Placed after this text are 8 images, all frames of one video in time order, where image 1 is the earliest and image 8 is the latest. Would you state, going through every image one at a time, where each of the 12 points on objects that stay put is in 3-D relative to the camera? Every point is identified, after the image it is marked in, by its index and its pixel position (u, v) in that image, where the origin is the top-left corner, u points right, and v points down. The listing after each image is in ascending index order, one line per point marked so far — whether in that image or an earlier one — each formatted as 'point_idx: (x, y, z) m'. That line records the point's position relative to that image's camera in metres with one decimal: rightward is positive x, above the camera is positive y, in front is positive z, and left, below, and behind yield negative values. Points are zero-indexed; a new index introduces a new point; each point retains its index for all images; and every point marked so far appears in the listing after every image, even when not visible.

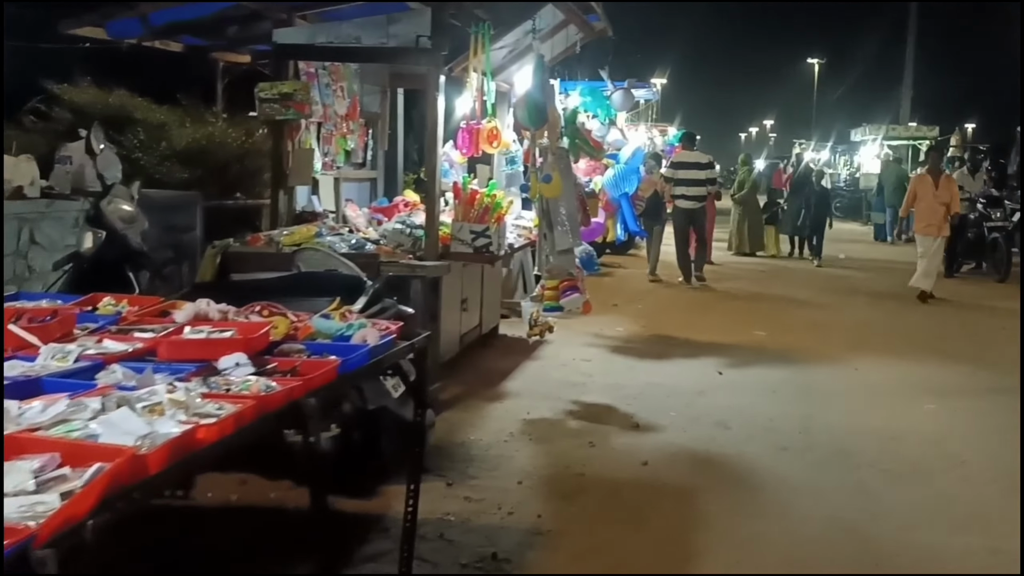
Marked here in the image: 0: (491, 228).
0: (-0.2, +0.5, +6.1) m
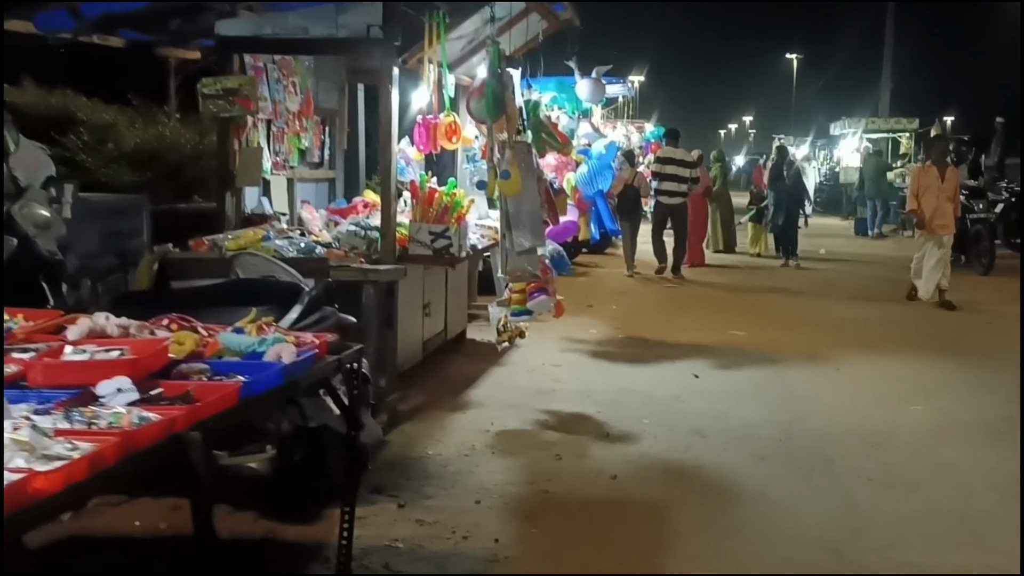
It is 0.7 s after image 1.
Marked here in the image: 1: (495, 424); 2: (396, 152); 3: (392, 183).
0: (-0.5, +0.5, +5.8) m
1: (-0.1, -0.9, +5.2) m
2: (-0.9, +1.0, +5.7) m
3: (-0.9, +0.7, +5.6) m
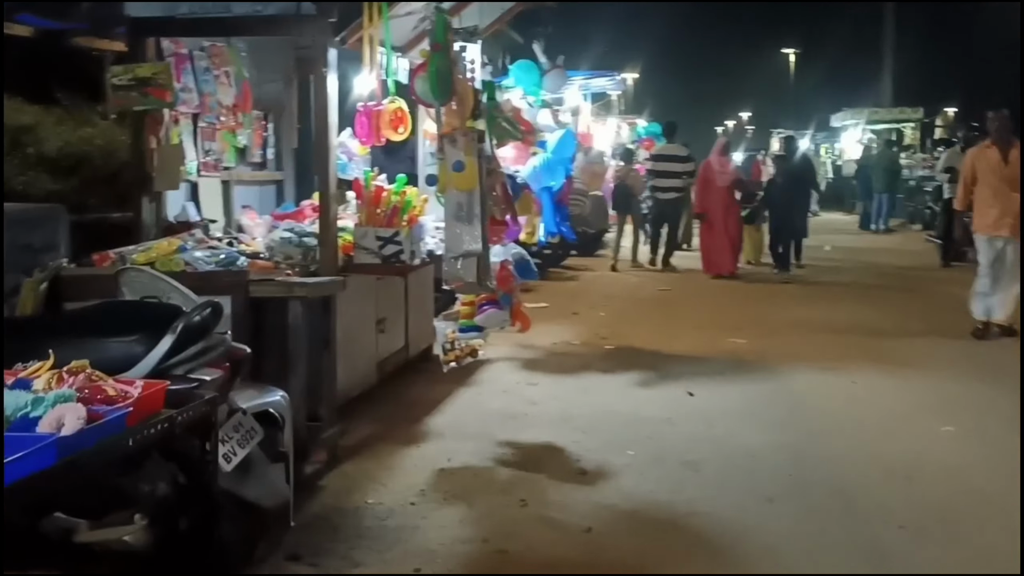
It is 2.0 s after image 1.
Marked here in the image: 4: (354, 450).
0: (-0.7, +0.4, +5.0) m
1: (-0.3, -1.0, +4.5) m
2: (-1.1, +0.9, +4.9) m
3: (-1.1, +0.7, +4.9) m
4: (-0.9, -1.0, +4.6) m
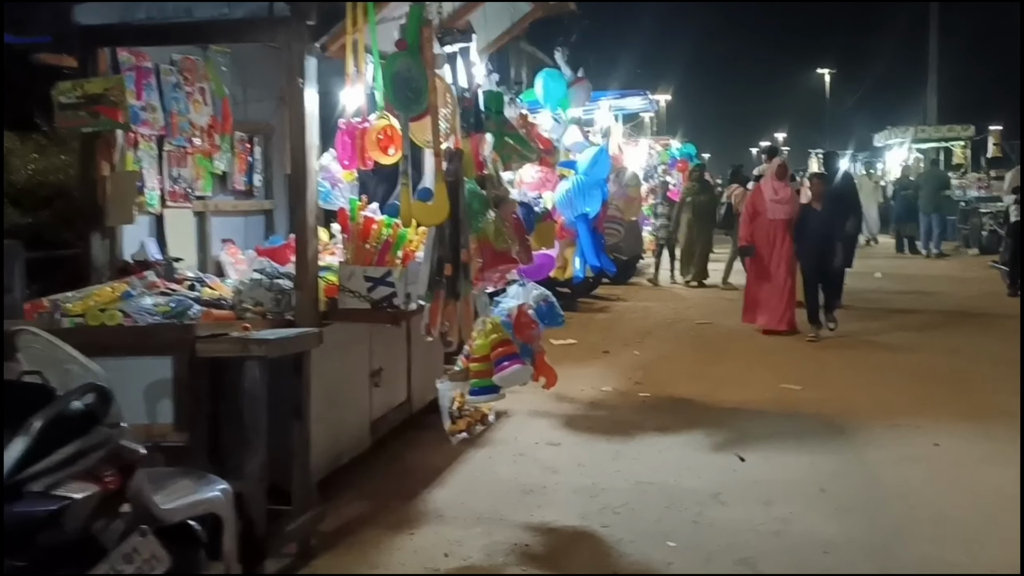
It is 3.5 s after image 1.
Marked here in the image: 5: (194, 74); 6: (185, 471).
0: (-0.6, +0.1, +4.2) m
1: (-0.3, -1.3, +3.6) m
2: (-1.1, +0.6, +4.2) m
3: (-1.1, +0.4, +4.1) m
4: (-0.9, -1.2, +3.8) m
5: (-2.0, +1.3, +4.8) m
6: (-1.3, -0.7, +3.0) m
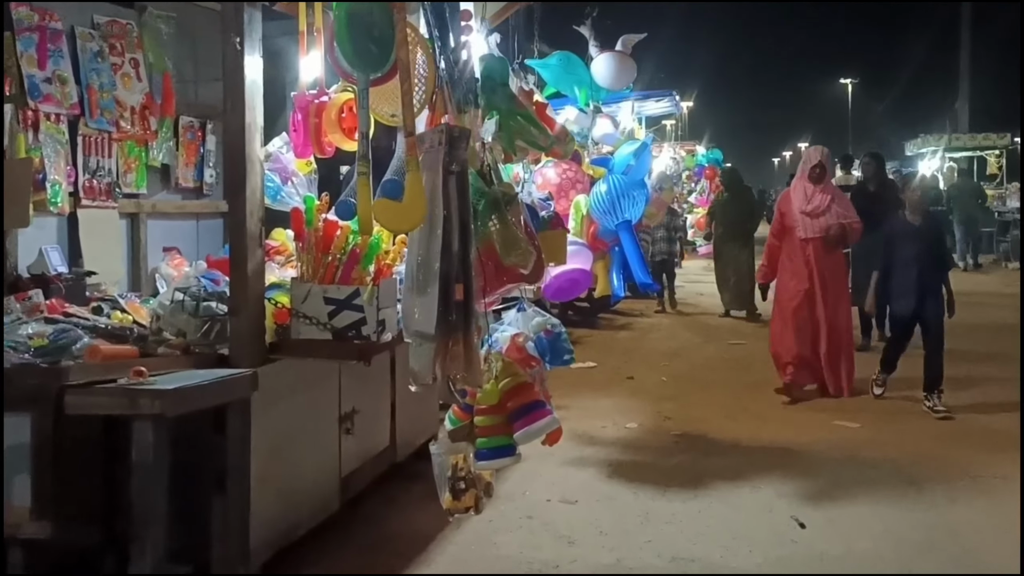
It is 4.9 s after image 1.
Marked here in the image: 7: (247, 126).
0: (-0.6, 0.0, +3.2) m
1: (-0.3, -1.4, +2.6) m
2: (-1.0, +0.5, +3.2) m
3: (-1.1, +0.3, +3.1) m
4: (-0.9, -1.3, +2.8) m
5: (-2.0, +1.2, +3.9) m
6: (-1.3, -0.8, +2.1) m
7: (-1.1, +0.6, +3.1) m
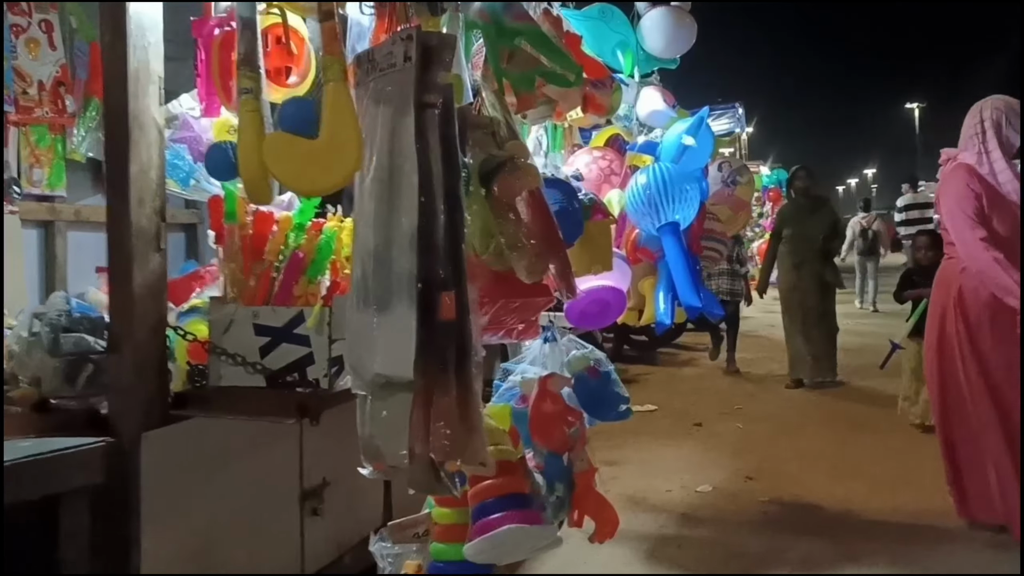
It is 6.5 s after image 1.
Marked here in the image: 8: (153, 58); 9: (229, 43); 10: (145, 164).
0: (-0.6, -0.1, +2.2) m
1: (-0.3, -1.4, +1.5) m
2: (-1.0, +0.5, +2.2) m
3: (-1.0, +0.2, +2.1) m
4: (-0.8, -1.4, +1.7) m
5: (-1.9, +1.1, +3.0) m
6: (-1.3, -0.8, +1.0) m
7: (-1.0, +0.6, +2.1) m
8: (-1.0, +0.6, +2.2) m
9: (-0.7, +0.7, +2.0) m
10: (-1.0, +0.4, +2.1) m
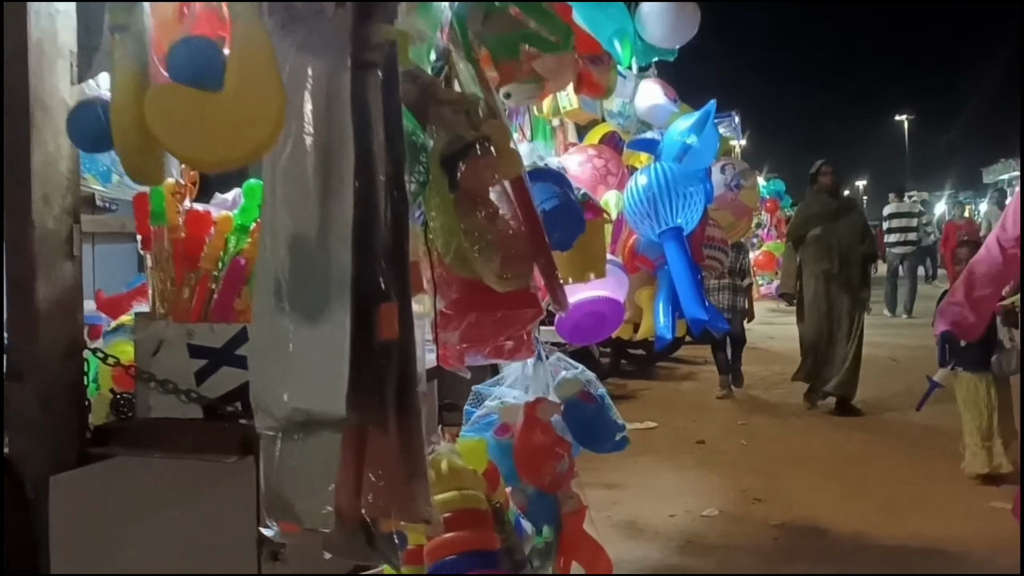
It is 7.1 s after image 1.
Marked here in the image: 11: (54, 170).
0: (-0.6, -0.1, +1.8) m
1: (-0.3, -1.4, +1.1) m
2: (-1.0, +0.4, +1.8) m
3: (-1.1, +0.2, +1.8) m
4: (-0.9, -1.4, +1.3) m
5: (-1.9, +1.1, +2.7) m
6: (-1.4, -0.8, +0.7) m
7: (-1.1, +0.6, +1.8) m
8: (-1.1, +0.6, +1.8) m
9: (-0.8, +0.6, +1.7) m
10: (-1.1, +0.3, +1.8) m
11: (-1.1, +0.3, +1.8) m
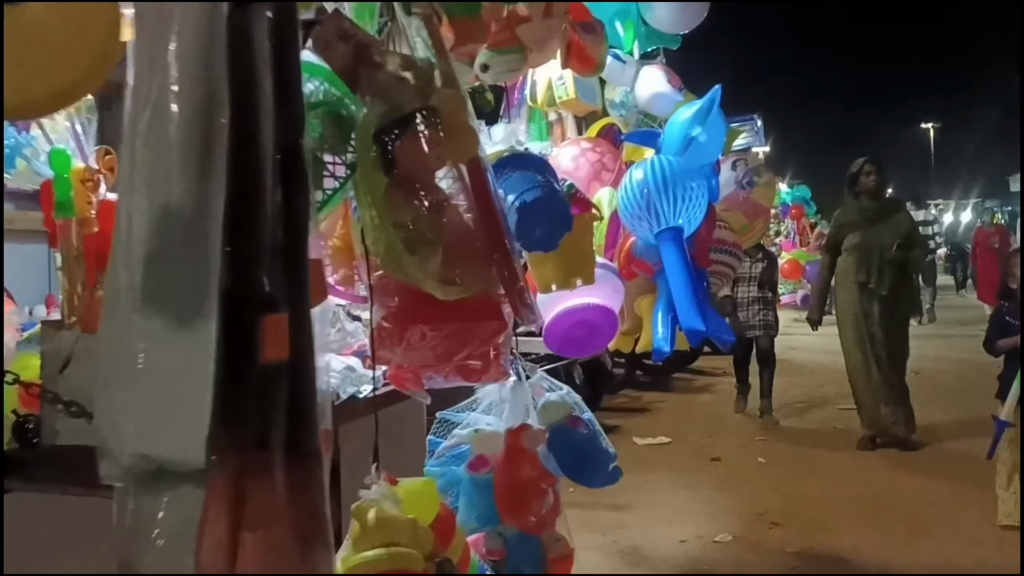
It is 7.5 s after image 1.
0: (-0.7, -0.1, +1.6) m
1: (-0.4, -1.4, +0.8) m
2: (-1.1, +0.4, +1.6) m
3: (-1.1, +0.2, +1.5) m
4: (-1.0, -1.4, +1.1) m
5: (-2.0, +1.0, +2.4) m
6: (-1.5, -0.8, +0.4) m
7: (-1.1, +0.5, +1.5) m
8: (-1.1, +0.6, +1.6) m
9: (-0.8, +0.6, +1.4) m
10: (-1.1, +0.3, +1.5) m
11: (-1.1, +0.3, +1.5) m
